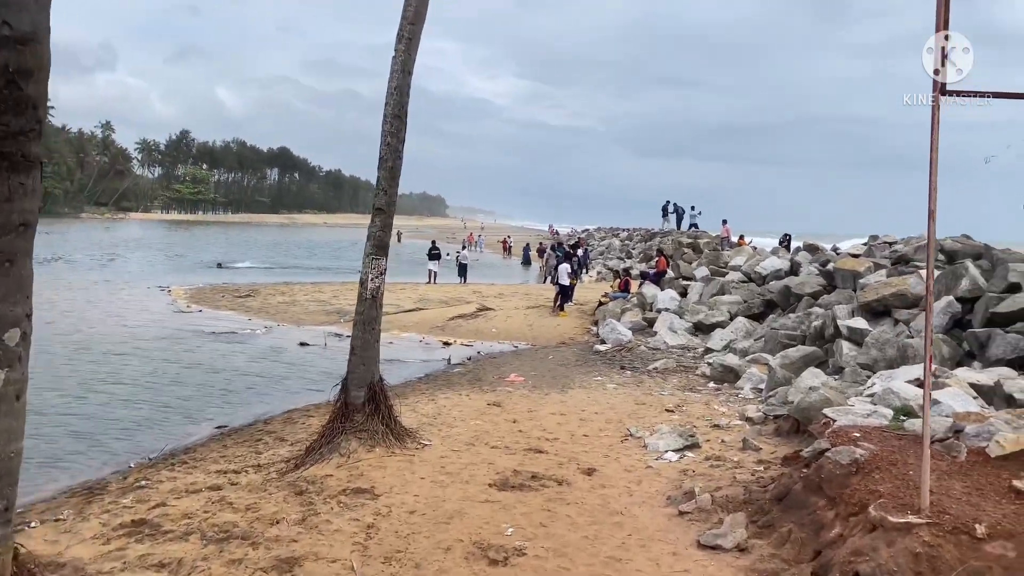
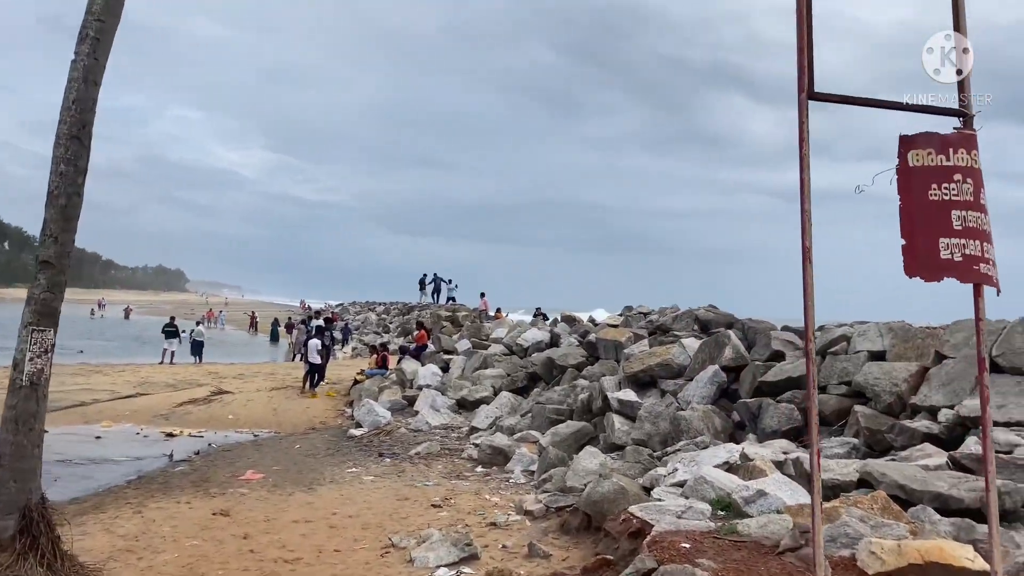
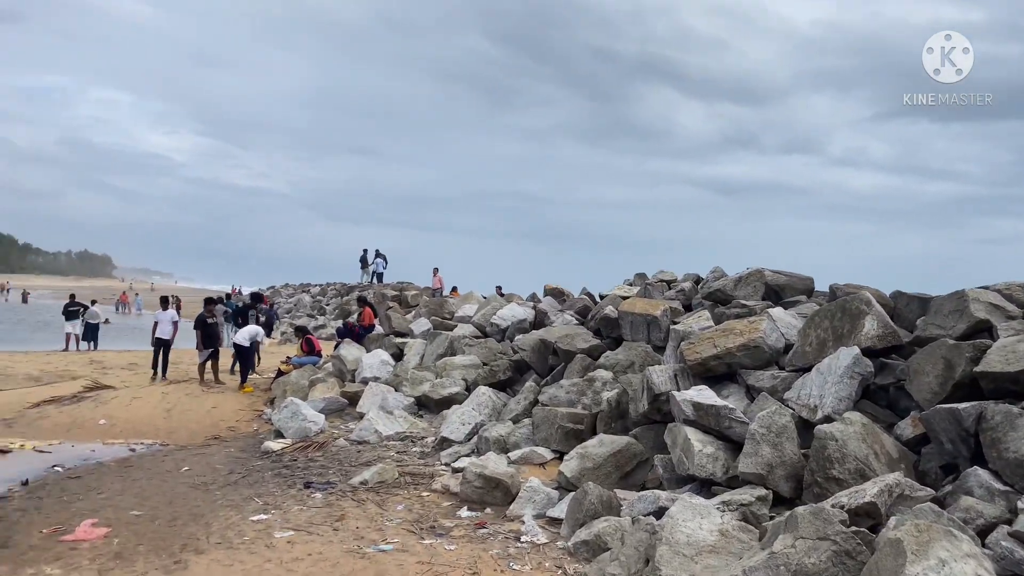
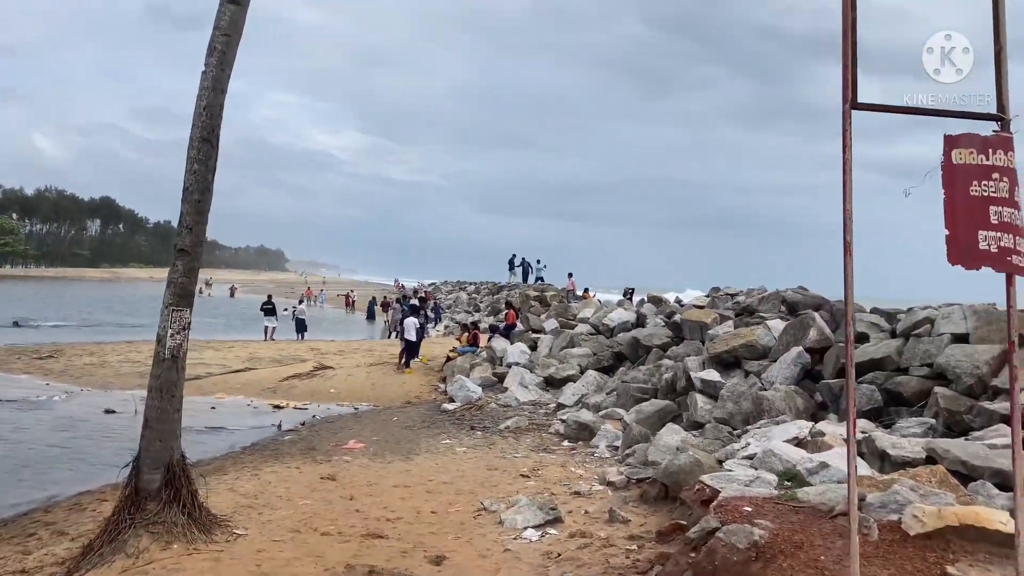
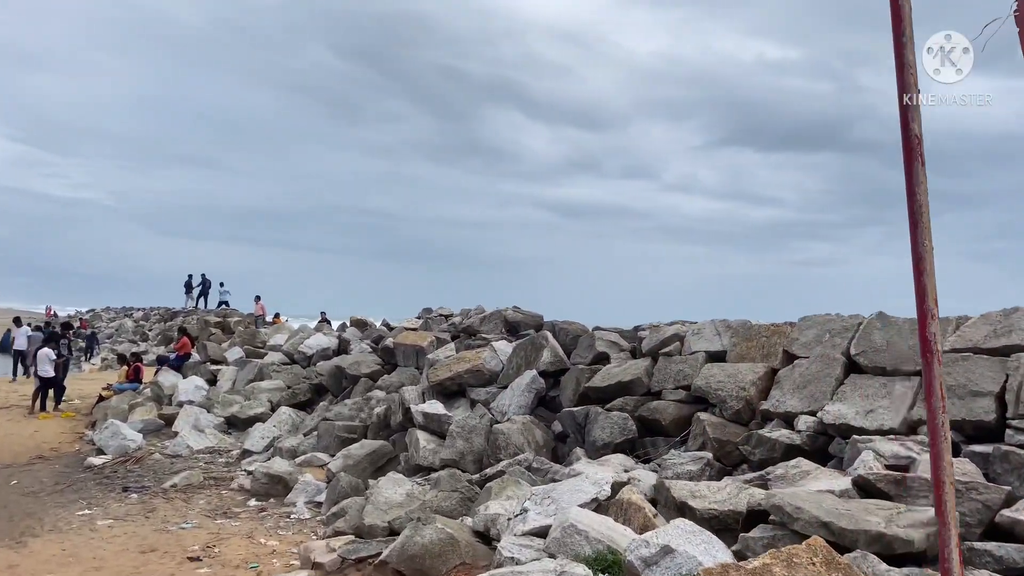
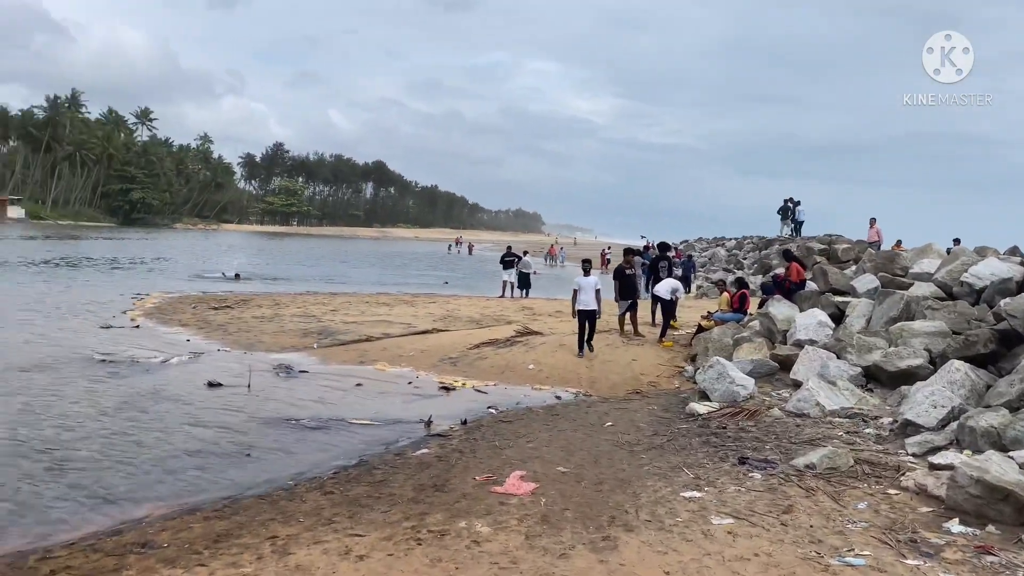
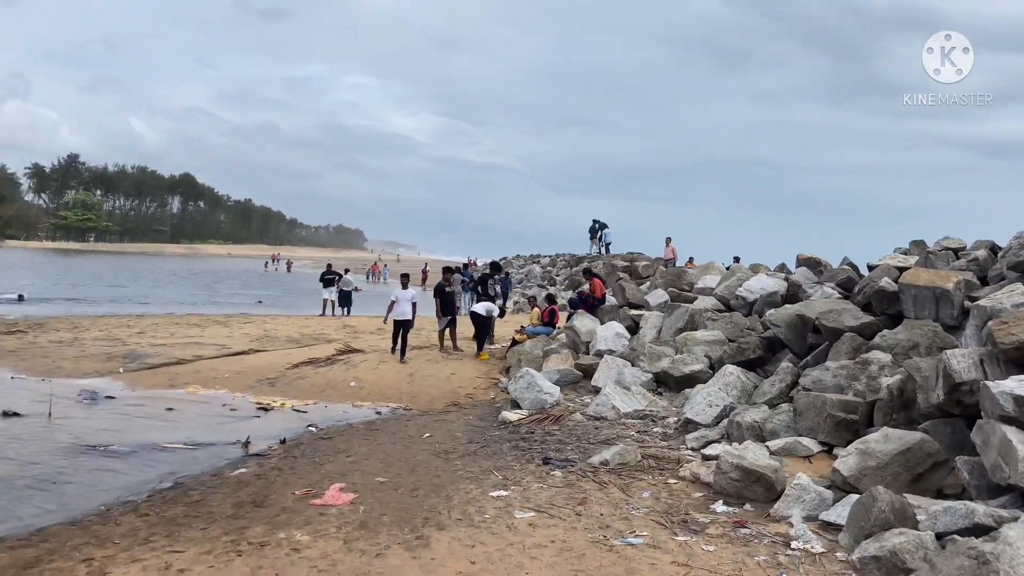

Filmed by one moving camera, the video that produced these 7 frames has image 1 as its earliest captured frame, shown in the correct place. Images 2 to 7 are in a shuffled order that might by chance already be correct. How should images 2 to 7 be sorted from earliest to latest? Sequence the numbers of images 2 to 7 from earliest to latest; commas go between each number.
4, 2, 5, 3, 7, 6
